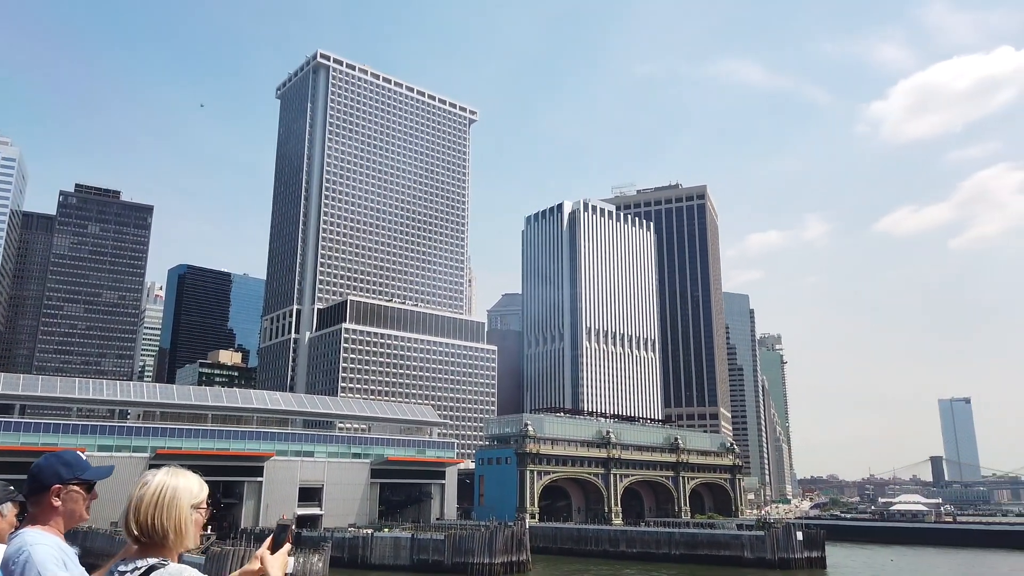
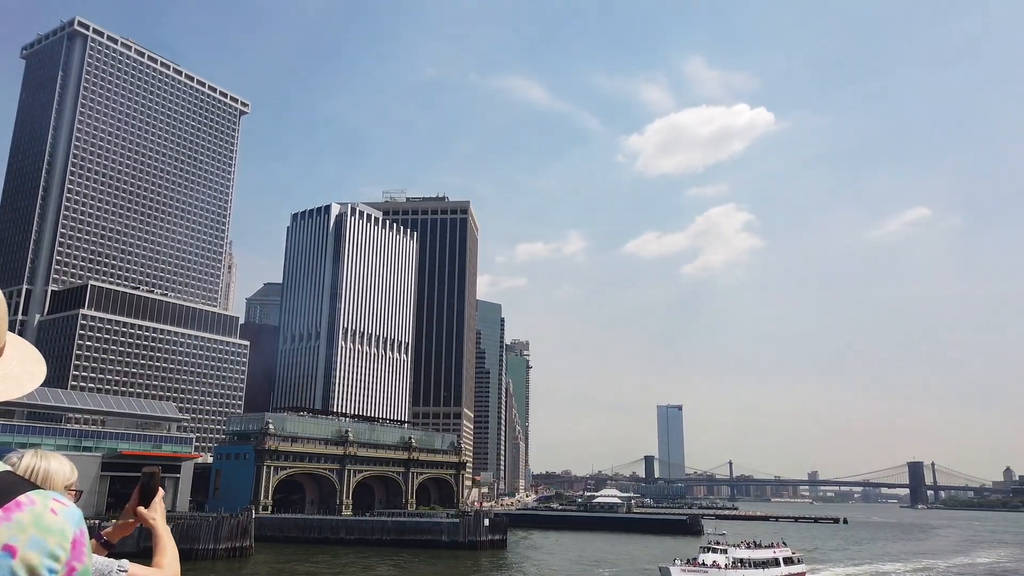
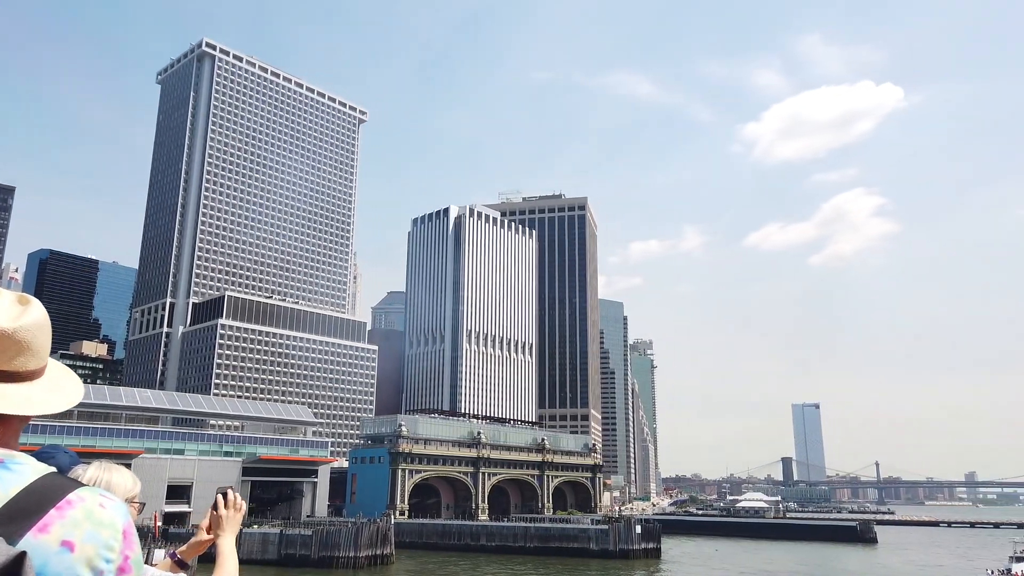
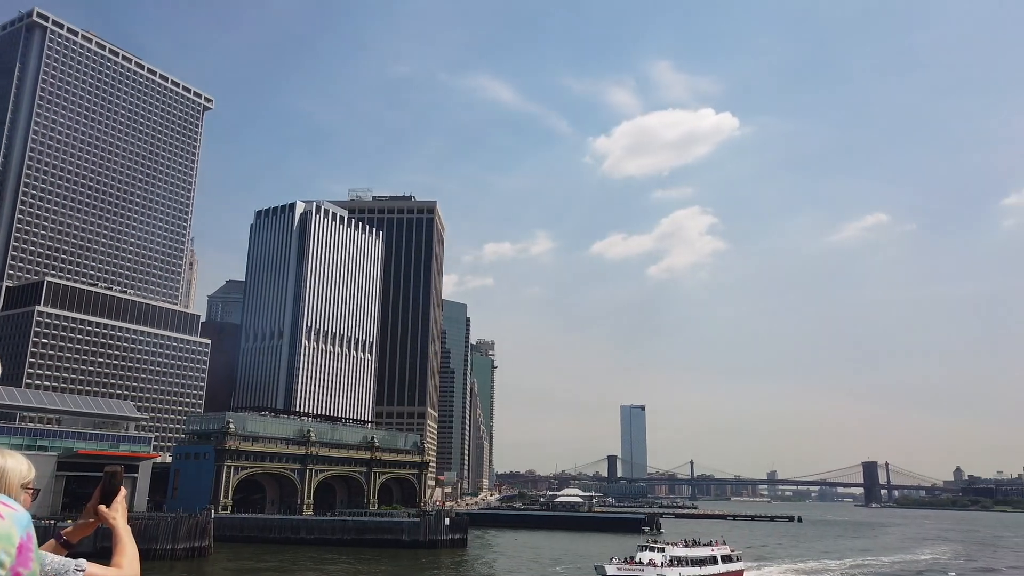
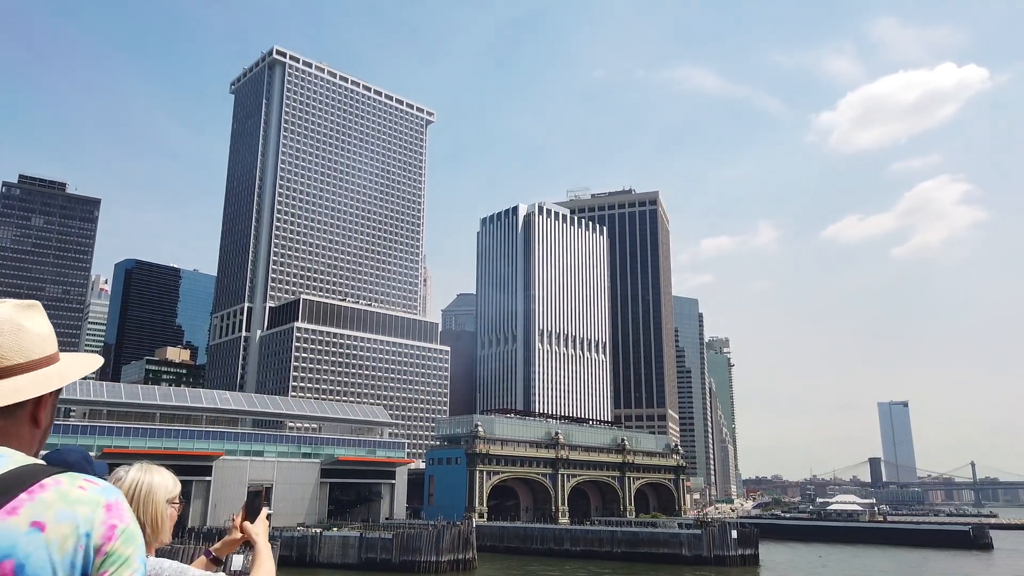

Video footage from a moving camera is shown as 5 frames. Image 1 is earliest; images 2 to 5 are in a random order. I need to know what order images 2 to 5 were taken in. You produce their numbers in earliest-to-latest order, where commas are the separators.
5, 3, 2, 4
